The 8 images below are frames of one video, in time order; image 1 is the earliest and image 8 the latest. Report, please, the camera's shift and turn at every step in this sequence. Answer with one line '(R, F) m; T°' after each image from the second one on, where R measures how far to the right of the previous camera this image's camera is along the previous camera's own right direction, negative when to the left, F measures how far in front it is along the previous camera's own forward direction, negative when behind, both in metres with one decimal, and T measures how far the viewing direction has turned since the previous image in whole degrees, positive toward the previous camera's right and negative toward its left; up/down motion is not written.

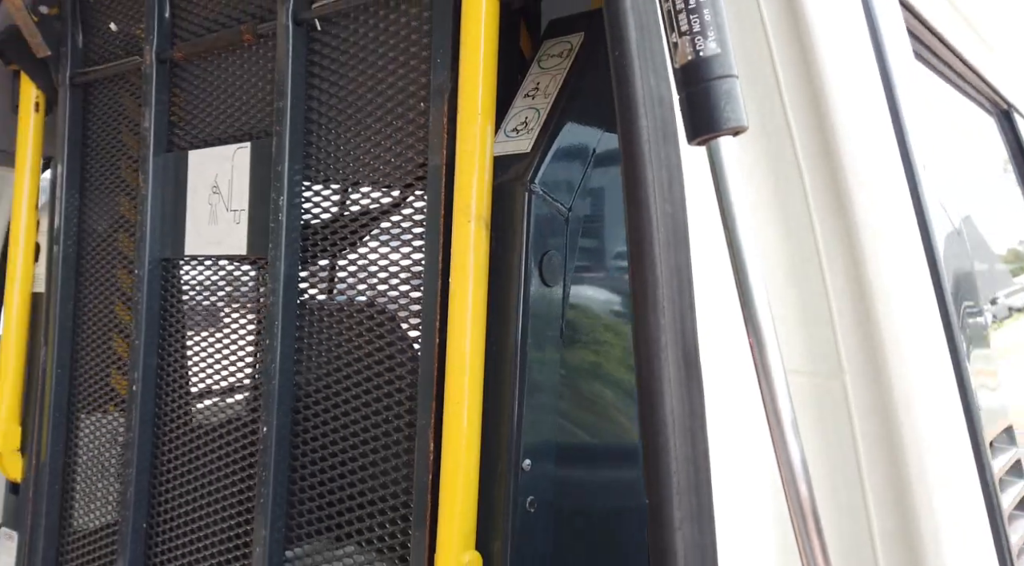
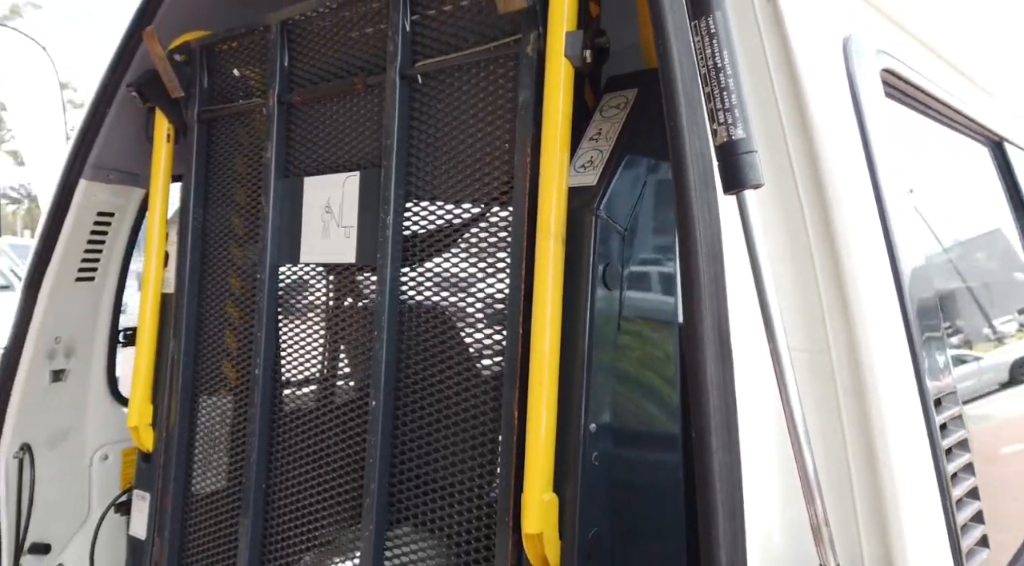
(-0.1, -0.2) m; -2°
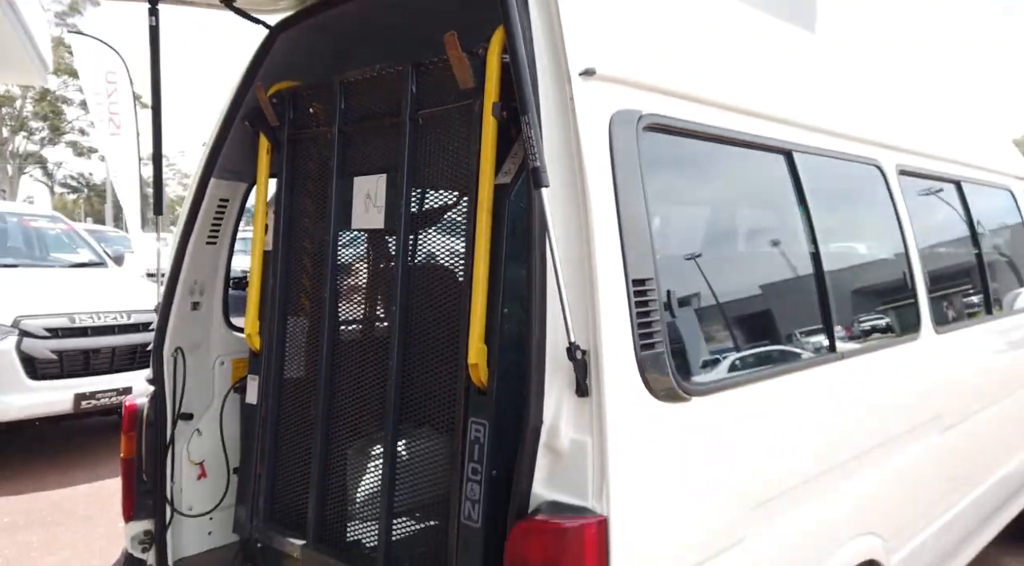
(+0.2, -0.8) m; -3°
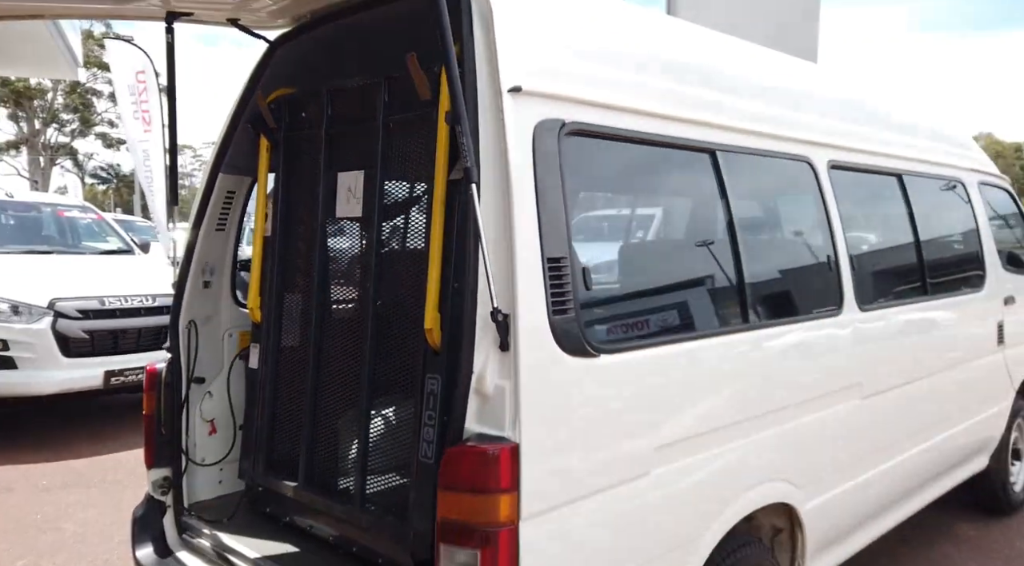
(+0.2, -0.4) m; -2°
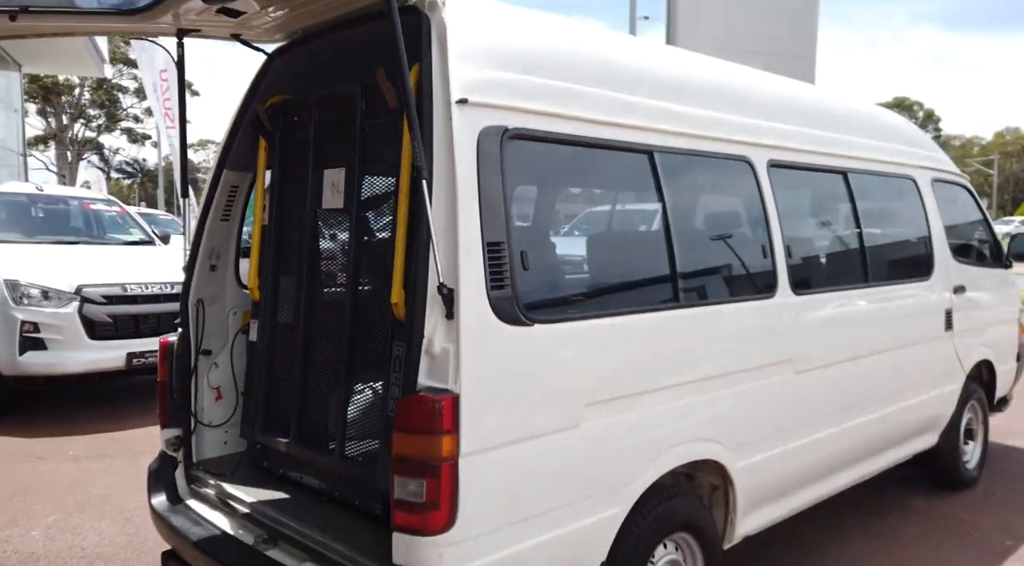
(+0.2, -0.4) m; -1°
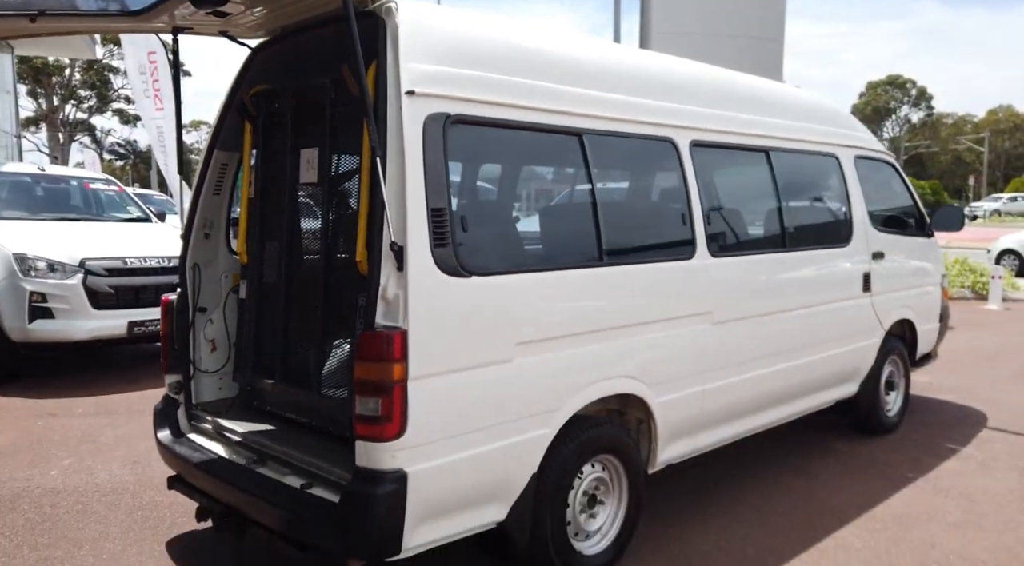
(+0.2, -0.5) m; 0°
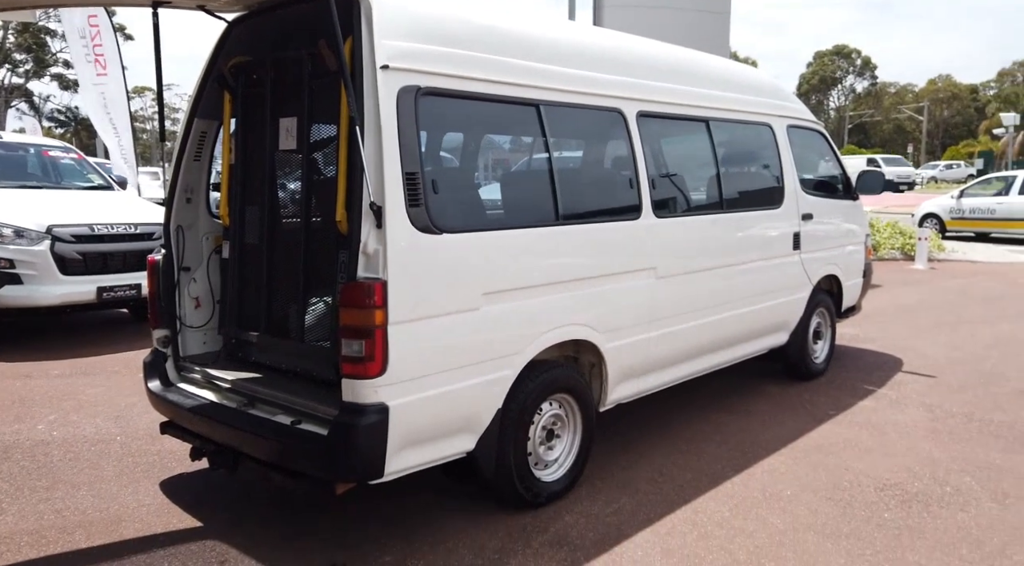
(0.0, -0.4) m; +3°
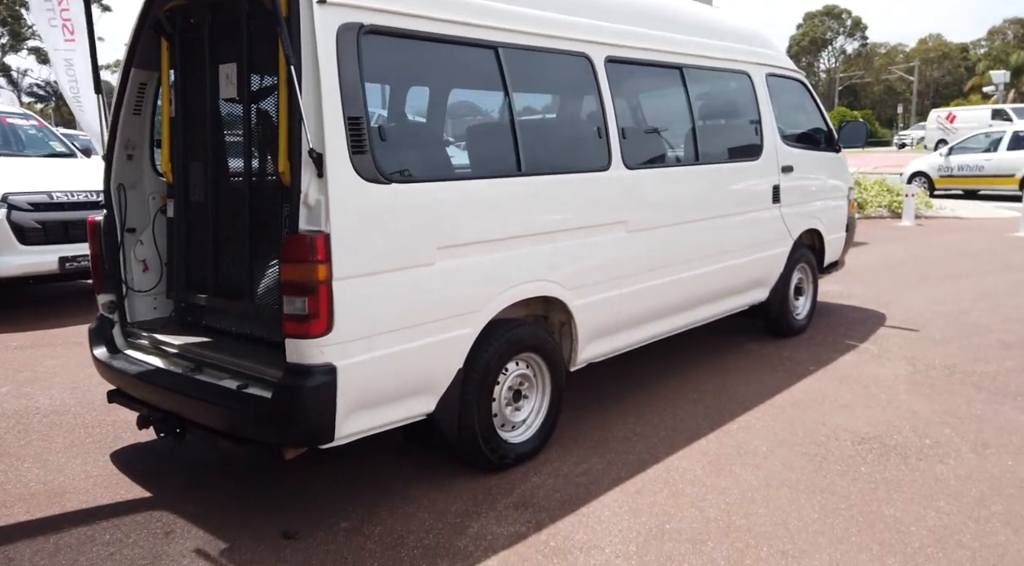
(+0.1, +0.2) m; +1°
